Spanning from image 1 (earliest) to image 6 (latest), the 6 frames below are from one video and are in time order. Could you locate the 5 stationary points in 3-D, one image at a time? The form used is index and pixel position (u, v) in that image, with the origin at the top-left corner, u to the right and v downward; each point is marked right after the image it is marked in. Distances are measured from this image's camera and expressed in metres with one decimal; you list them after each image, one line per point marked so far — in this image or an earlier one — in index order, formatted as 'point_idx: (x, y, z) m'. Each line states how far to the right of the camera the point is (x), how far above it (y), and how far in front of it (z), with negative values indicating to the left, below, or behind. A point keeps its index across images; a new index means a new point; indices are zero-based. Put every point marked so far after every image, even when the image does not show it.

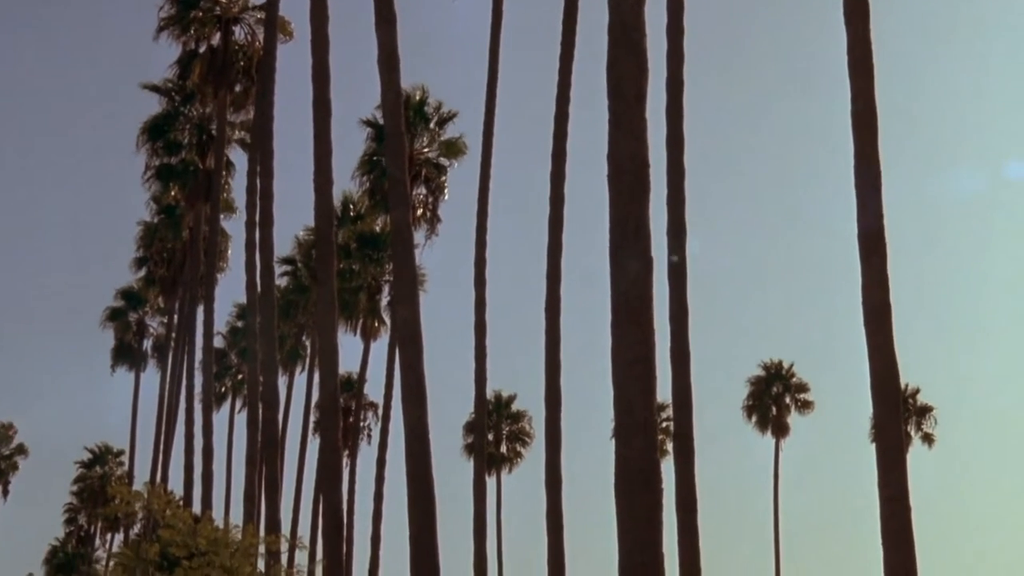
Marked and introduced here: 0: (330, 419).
0: (-2.6, -1.9, +19.3) m
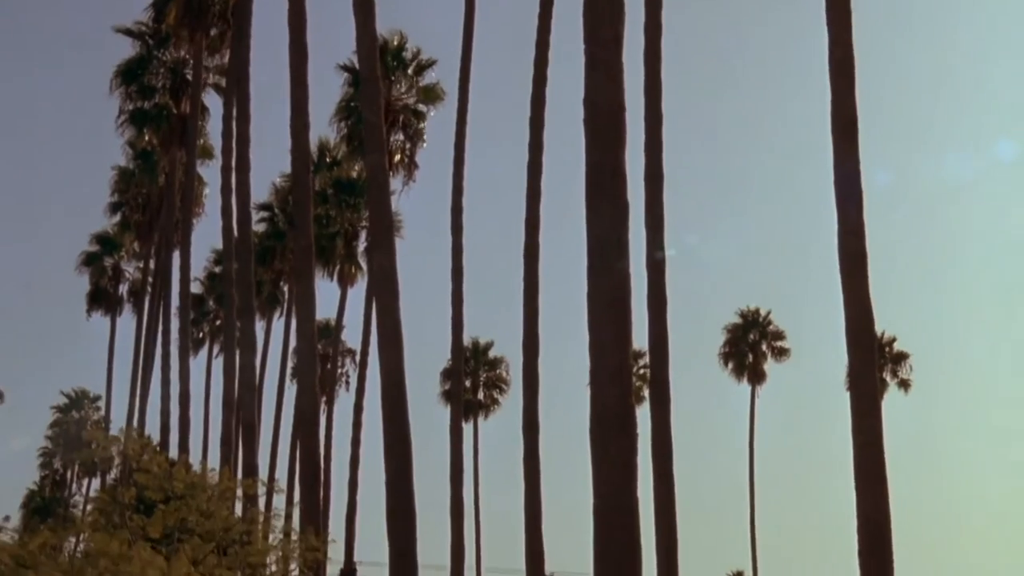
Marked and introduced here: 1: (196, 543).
0: (-3.0, -1.1, +19.3) m
1: (-3.3, -2.6, +13.6) m
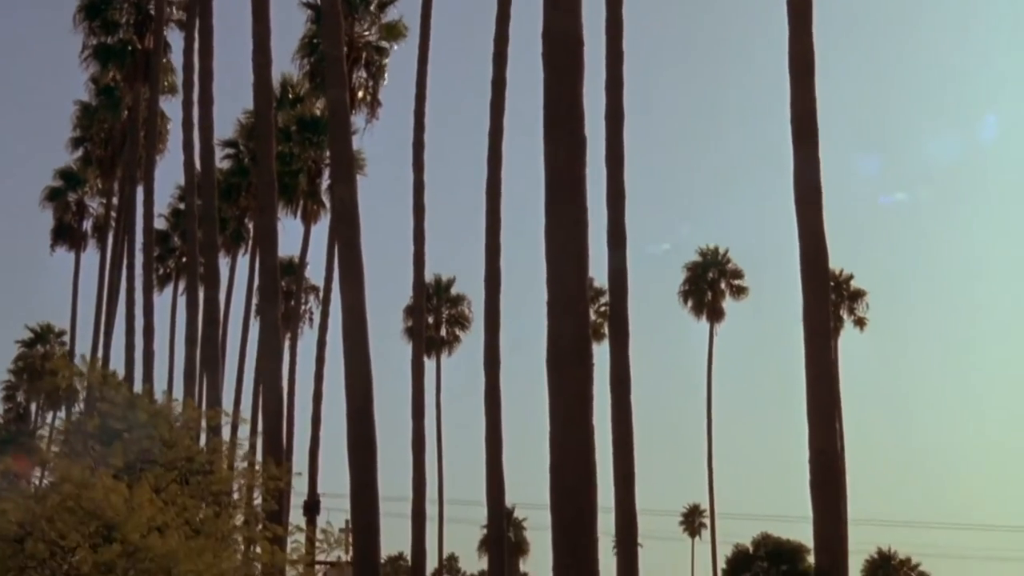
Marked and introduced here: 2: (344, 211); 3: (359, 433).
0: (-3.6, -0.2, +19.5) m
1: (-3.7, -1.9, +13.9) m
2: (-2.2, +1.0, +17.4) m
3: (-1.9, -1.8, +16.7) m
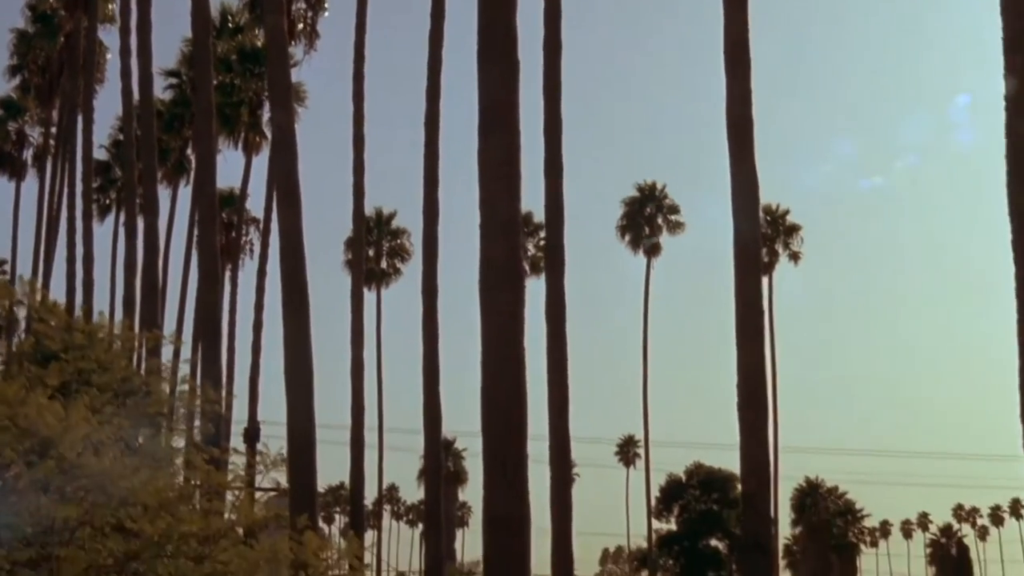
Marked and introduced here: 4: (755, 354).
0: (-4.5, +0.9, +19.7) m
1: (-4.5, -1.1, +14.1) m
2: (-3.1, +1.9, +17.6) m
3: (-2.8, -0.9, +17.0) m
4: (+3.4, -0.8, +18.5) m
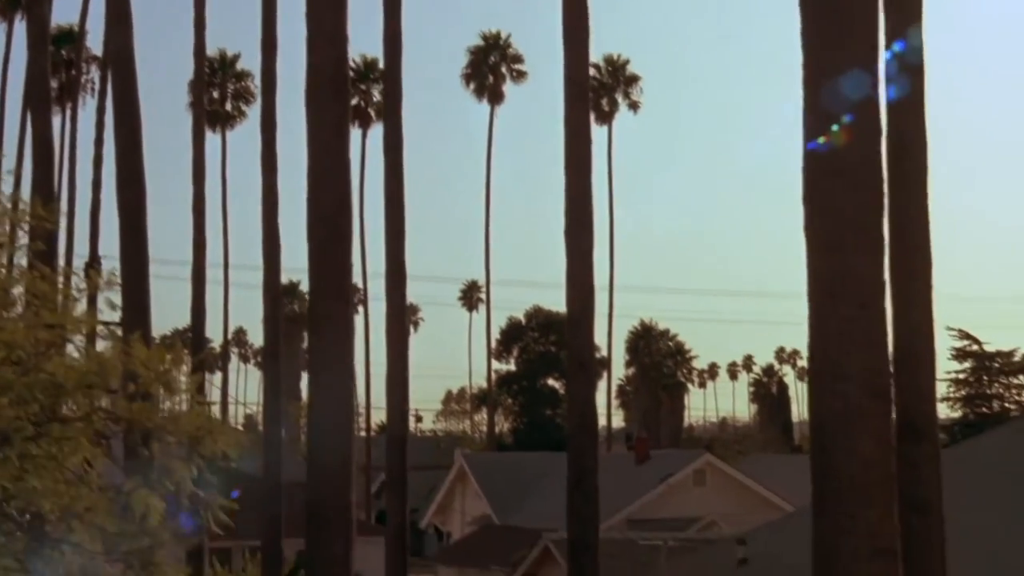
0: (-7.0, +3.4, +19.6) m
1: (-6.5, +0.9, +14.3) m
2: (-5.3, +4.3, +17.6) m
3: (-5.0, +1.4, +17.2) m
4: (+1.0, +1.5, +19.3) m
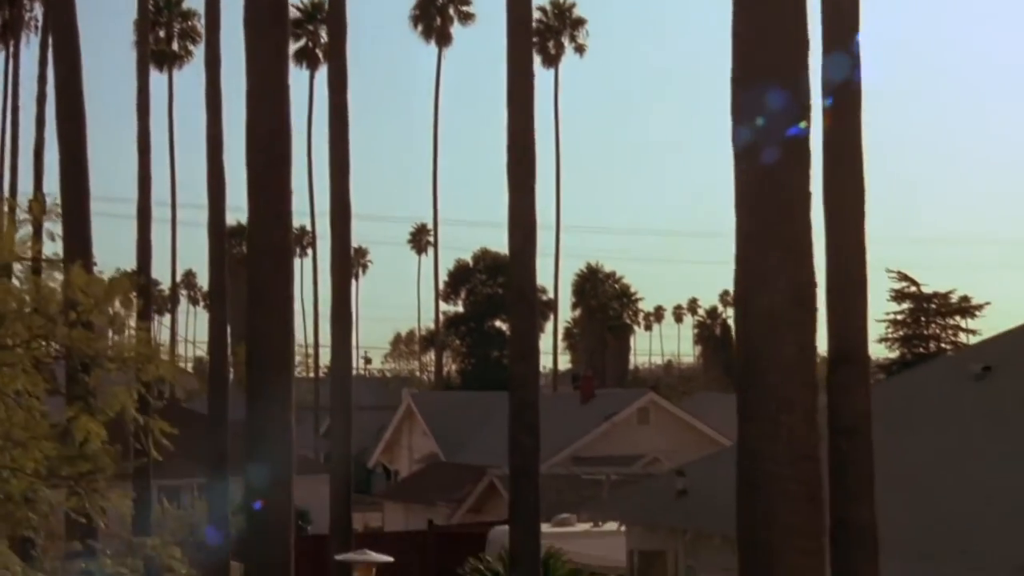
0: (-7.8, +4.4, +19.5) m
1: (-7.2, +1.7, +14.3) m
2: (-6.1, +5.2, +17.5) m
3: (-5.8, +2.3, +17.2) m
4: (+0.1, +2.5, +19.4) m
